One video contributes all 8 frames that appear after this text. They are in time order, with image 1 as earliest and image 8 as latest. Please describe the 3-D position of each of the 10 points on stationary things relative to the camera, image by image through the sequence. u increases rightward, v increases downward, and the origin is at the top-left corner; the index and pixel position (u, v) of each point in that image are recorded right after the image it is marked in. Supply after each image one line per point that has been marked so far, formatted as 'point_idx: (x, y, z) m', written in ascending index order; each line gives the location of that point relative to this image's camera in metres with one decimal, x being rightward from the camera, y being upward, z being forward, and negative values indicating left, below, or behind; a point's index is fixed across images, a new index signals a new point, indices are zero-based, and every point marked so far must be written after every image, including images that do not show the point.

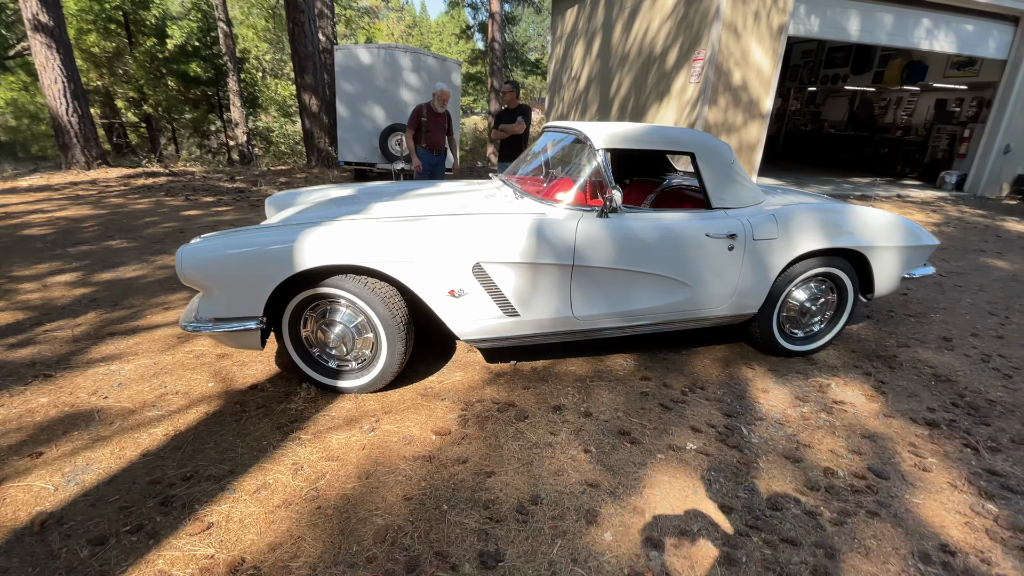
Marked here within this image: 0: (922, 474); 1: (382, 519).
0: (+1.9, -0.8, +2.1) m
1: (-0.5, -0.9, +1.8) m
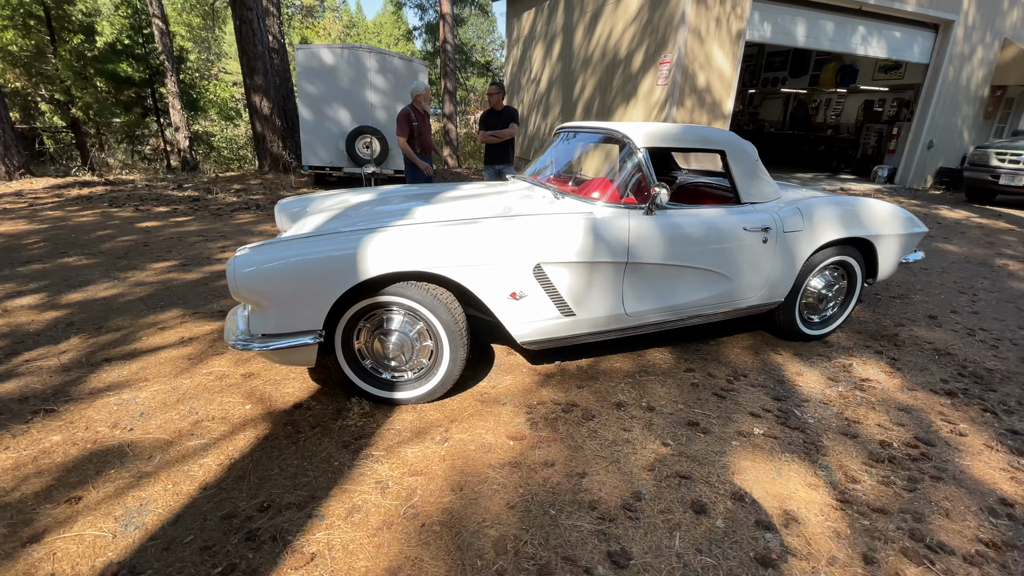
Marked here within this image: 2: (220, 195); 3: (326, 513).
0: (+2.2, -0.7, +2.3) m
1: (-0.1, -0.9, +1.8) m
2: (-5.2, +1.7, +8.5) m
3: (-0.7, -0.9, +1.9) m
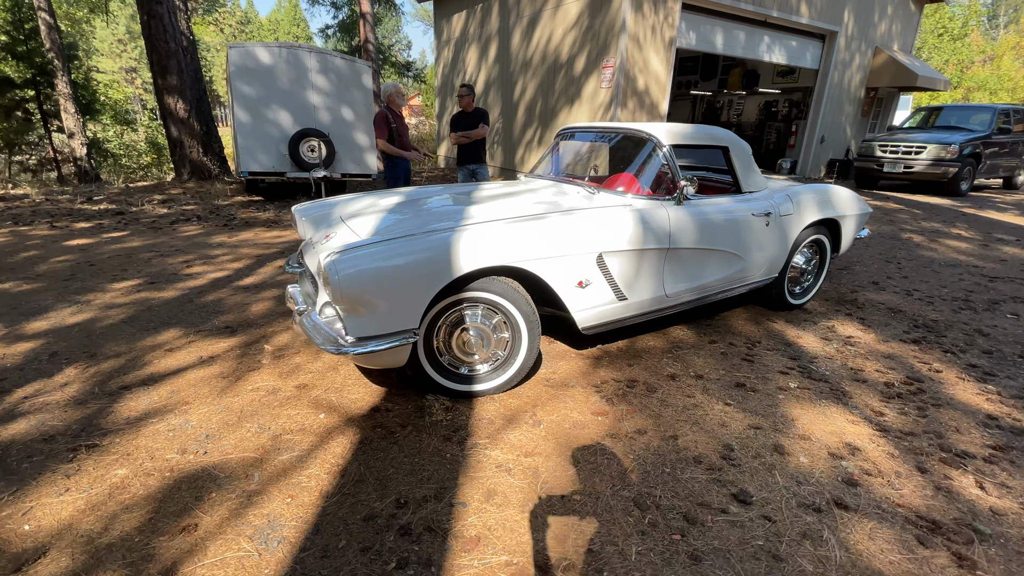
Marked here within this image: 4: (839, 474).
0: (+2.6, -0.5, +2.9) m
1: (+0.5, -0.8, +2.0) m
2: (-6.0, +1.3, +7.7) m
3: (-0.2, -0.9, +1.9) m
4: (+1.4, -0.8, +2.1) m
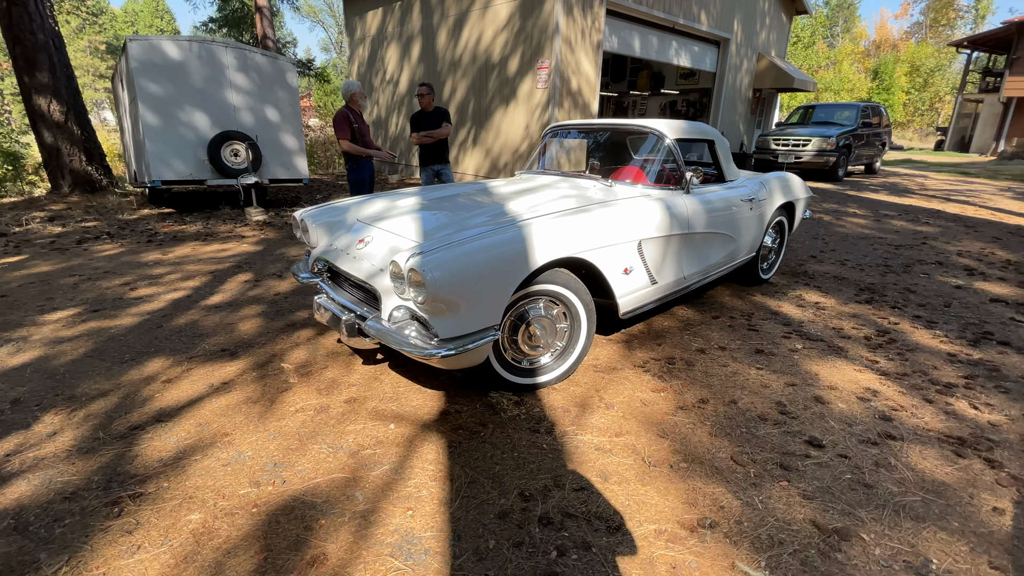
0: (+2.8, -0.3, +3.5) m
1: (+1.0, -0.7, +2.2) m
2: (-6.6, +0.8, +6.5) m
3: (+0.3, -0.8, +2.0) m
4: (+1.9, -0.6, +2.4) m
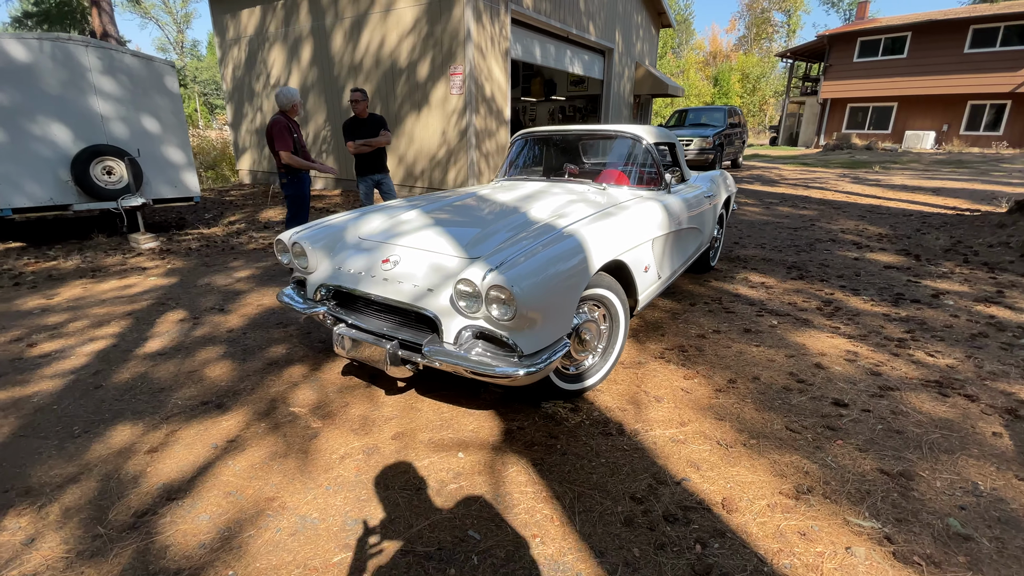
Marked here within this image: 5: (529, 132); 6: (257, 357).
0: (+2.8, -0.1, +4.1) m
1: (+1.3, -0.7, +2.4) m
2: (-7.2, +0.1, +4.8) m
3: (+0.7, -0.8, +2.1) m
4: (+2.1, -0.5, +2.9) m
5: (+0.2, +1.4, +4.2) m
6: (-1.7, -0.5, +3.2) m
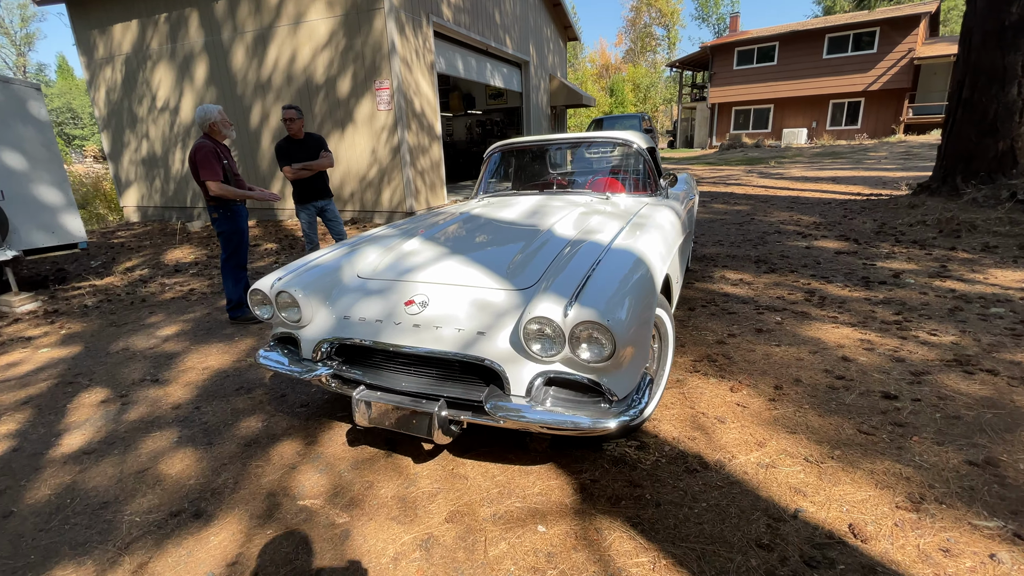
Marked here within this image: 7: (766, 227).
0: (+2.7, 0.0, +4.3) m
1: (+1.6, -0.7, +2.3) m
2: (-7.2, -0.9, +3.2) m
3: (+1.1, -0.9, +1.9) m
4: (+2.3, -0.4, +2.9) m
5: (-0.1, +1.2, +3.9) m
6: (-1.5, -0.8, +2.6) m
7: (+3.5, +0.8, +6.5) m
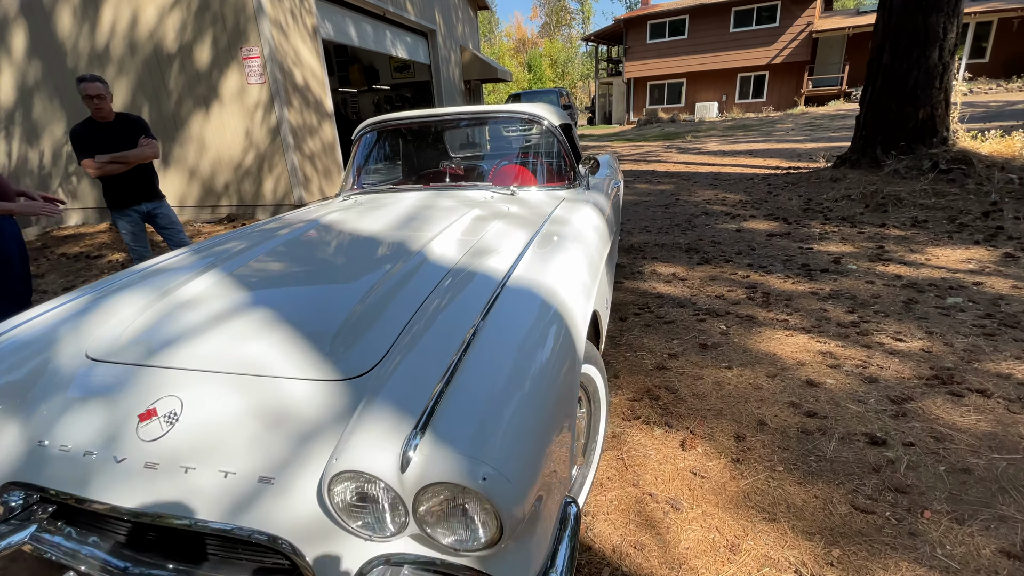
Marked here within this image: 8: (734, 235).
0: (+1.9, +0.1, +3.8) m
1: (+1.2, -0.8, +1.7) m
2: (-7.7, -1.5, +1.4) m
3: (+0.7, -1.0, +1.2) m
4: (+1.7, -0.4, +2.4) m
5: (-0.8, +1.0, +2.9) m
6: (-2.0, -1.1, +1.6) m
7: (+2.3, +1.0, +6.0) m
8: (+2.3, +0.5, +4.9) m
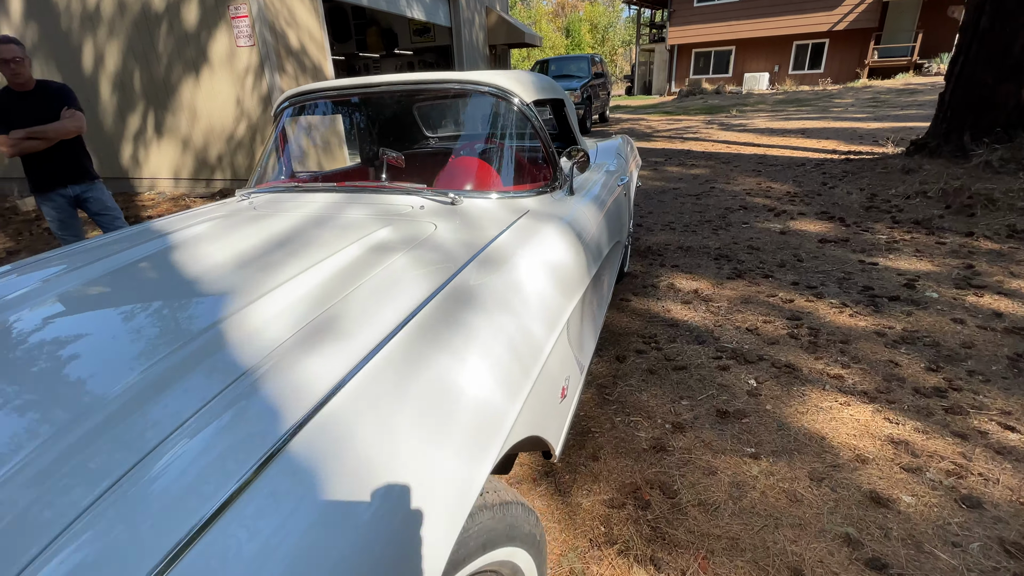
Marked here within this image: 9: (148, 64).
0: (+1.7, -0.1, +2.9) m
1: (+0.9, -1.0, +1.0) m
2: (-8.0, -1.4, +1.3) m
3: (+0.4, -1.3, +0.5) m
4: (+1.5, -0.7, +1.6) m
5: (-1.0, +0.9, +2.2) m
6: (-2.3, -1.2, +1.1) m
7: (+2.3, +0.9, +5.1) m
8: (+2.2, +0.4, +4.0) m
9: (-4.9, +2.9, +6.3) m
